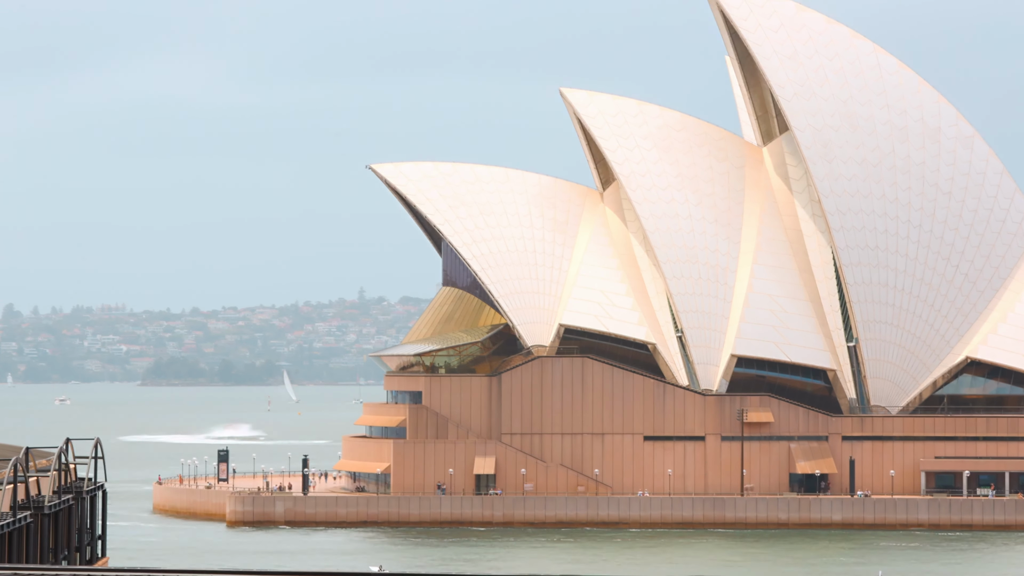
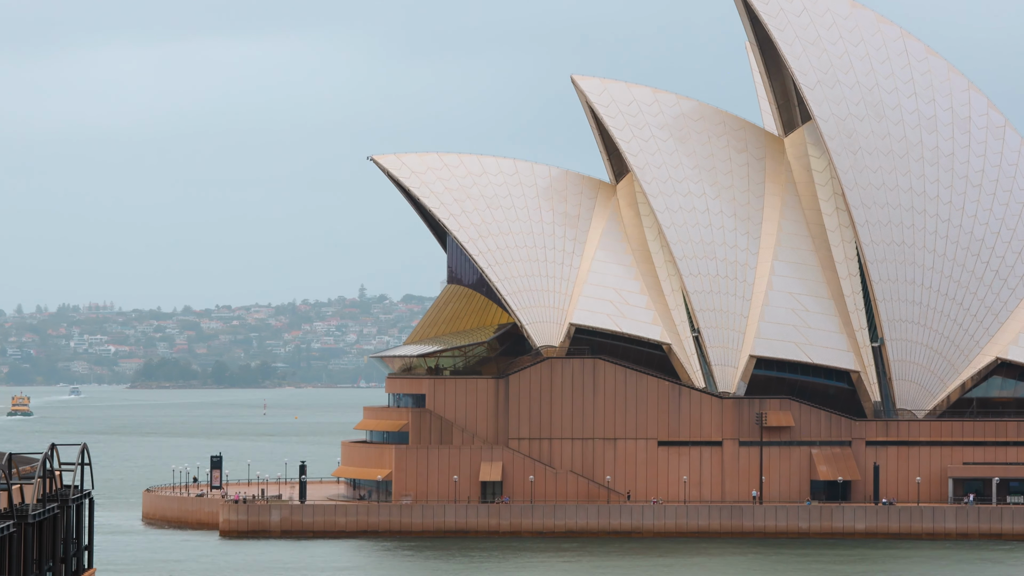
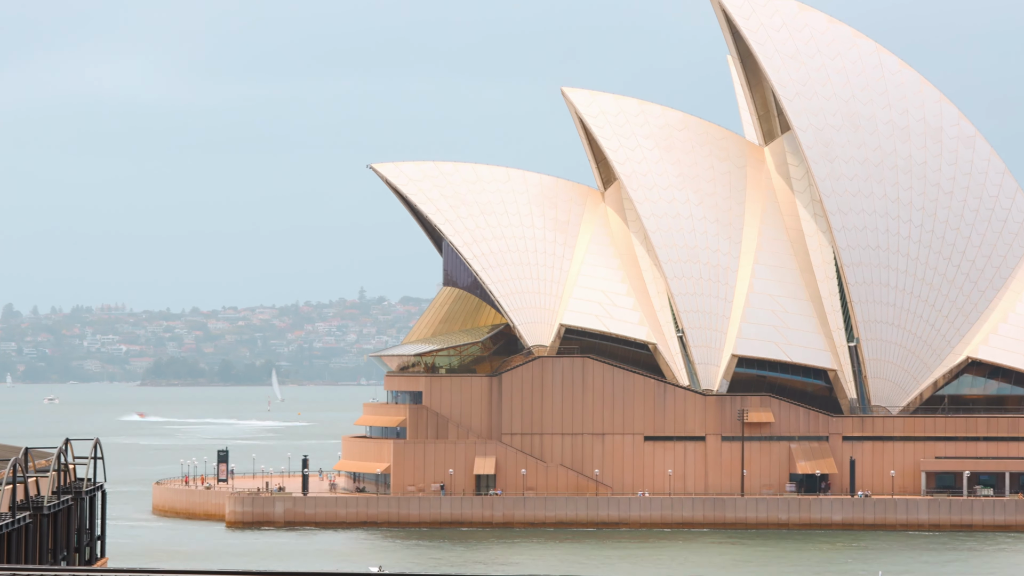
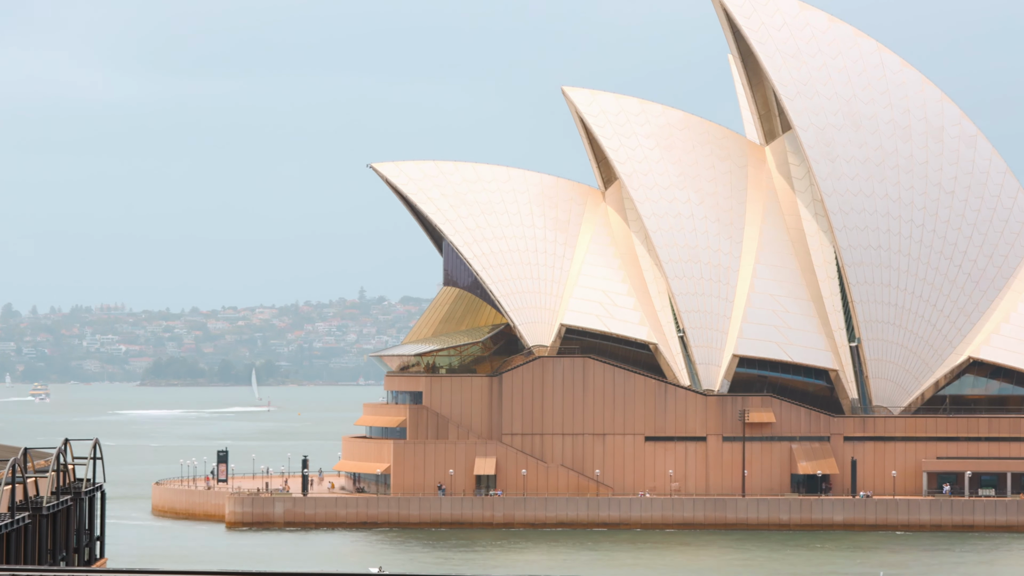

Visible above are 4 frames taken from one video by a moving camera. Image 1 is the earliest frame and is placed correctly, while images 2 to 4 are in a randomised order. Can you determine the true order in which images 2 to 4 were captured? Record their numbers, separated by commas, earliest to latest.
3, 4, 2
